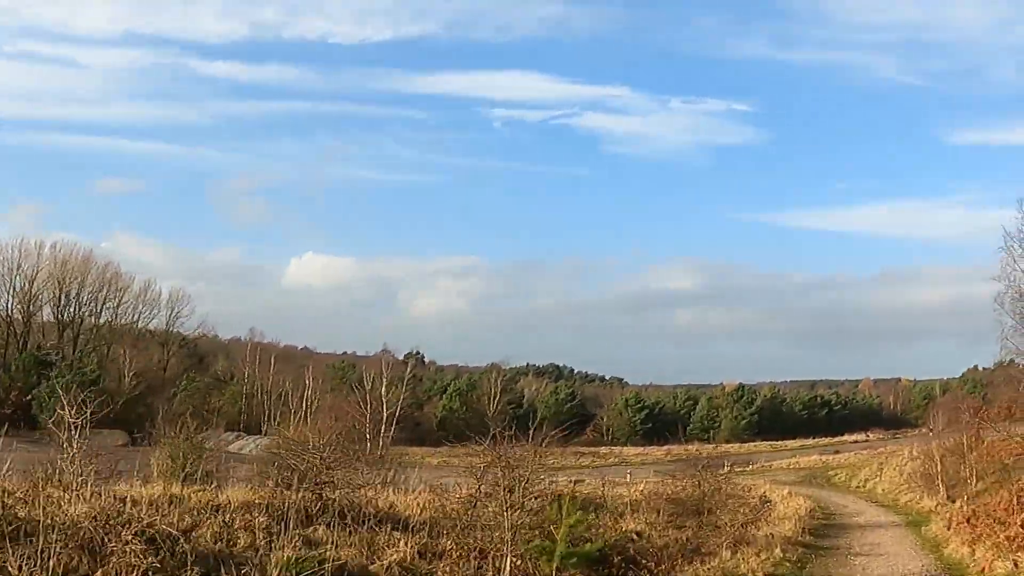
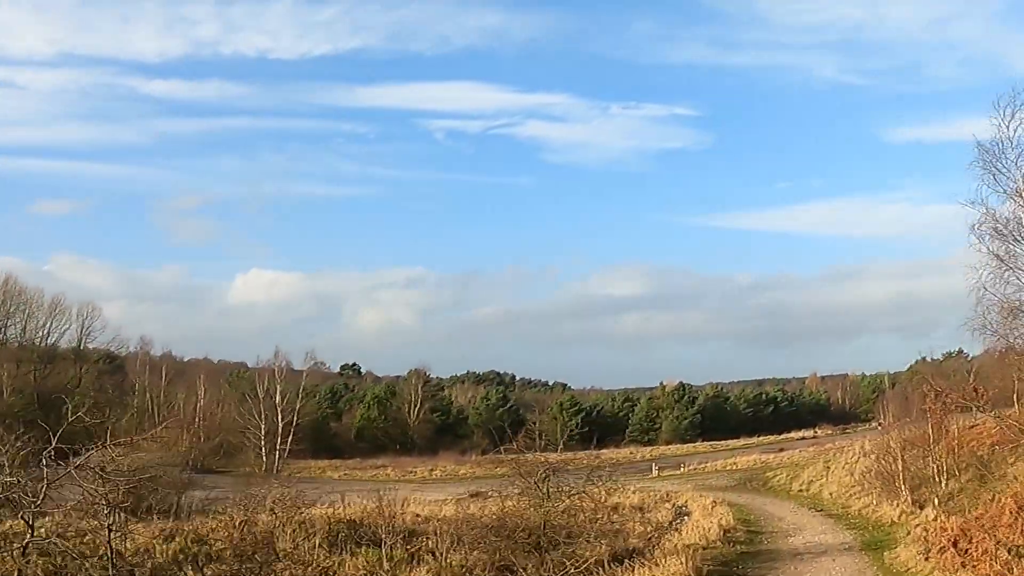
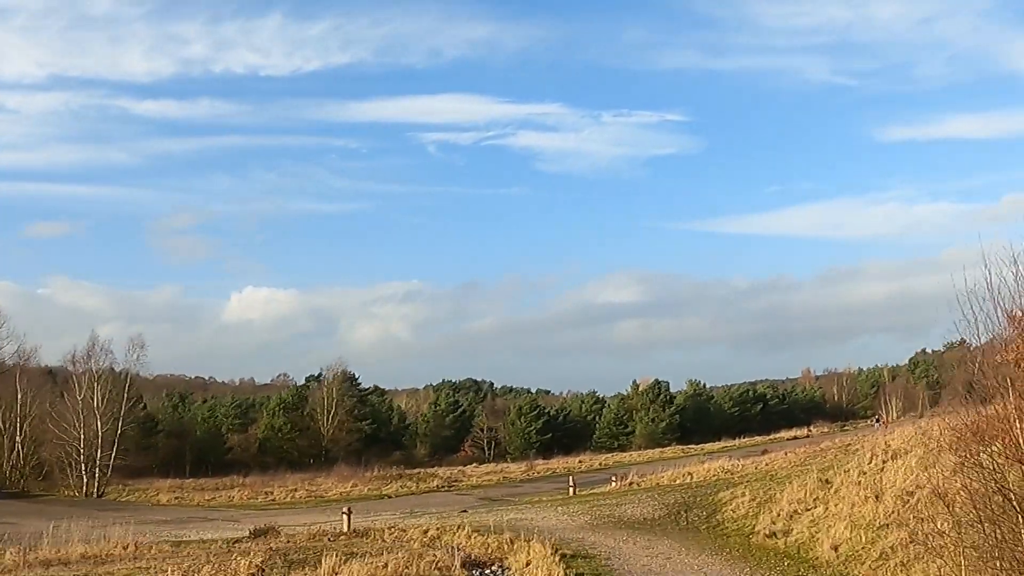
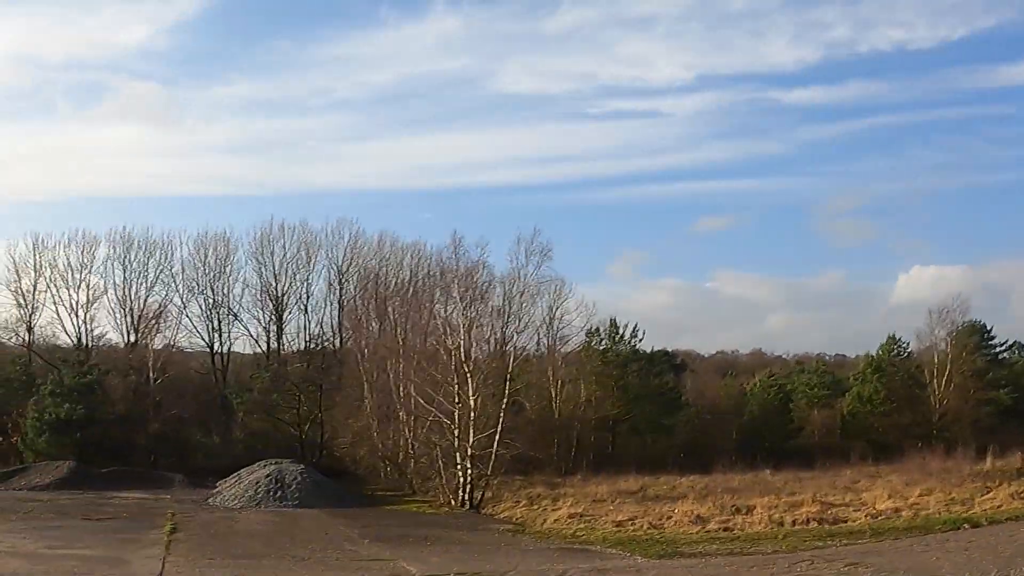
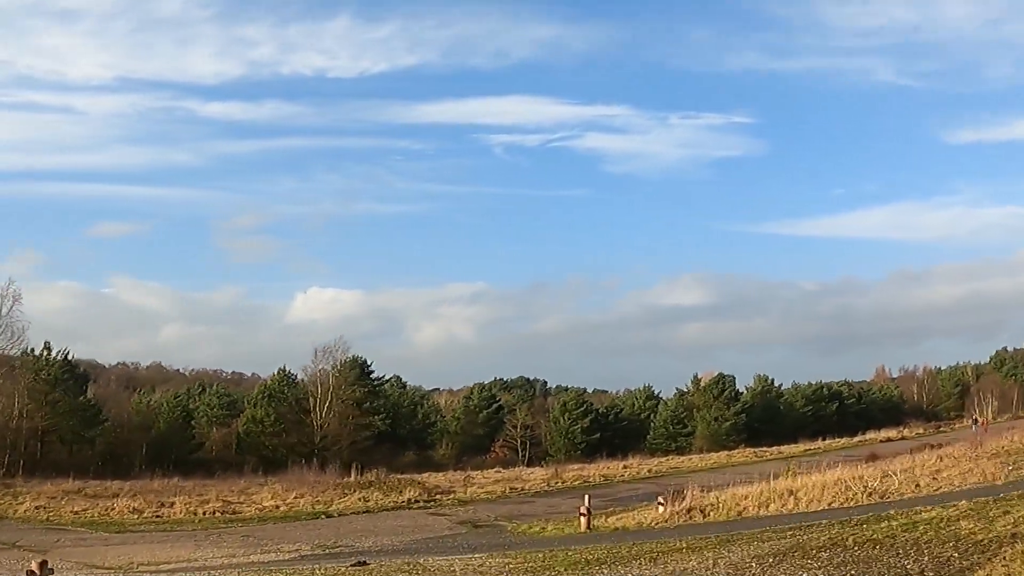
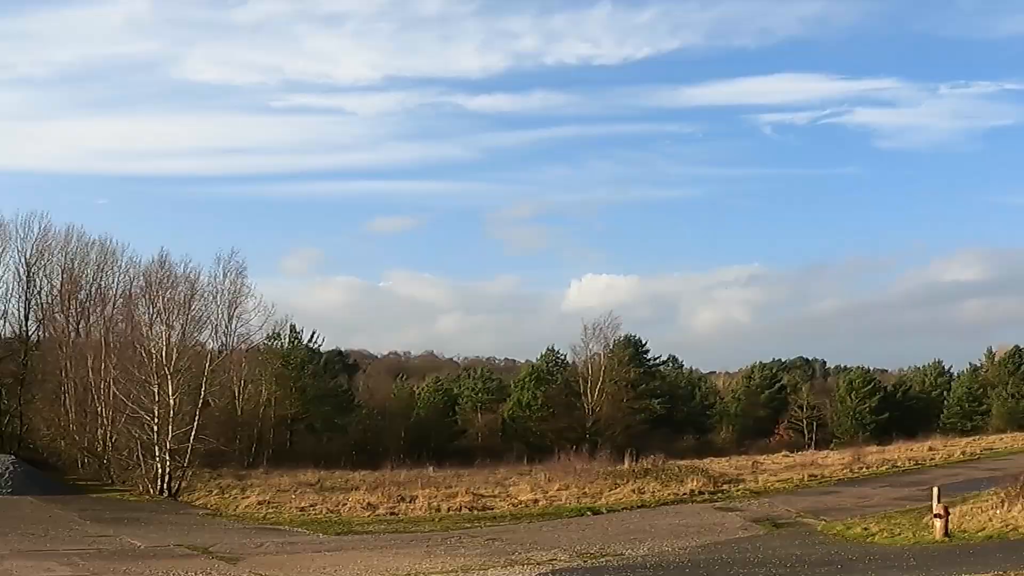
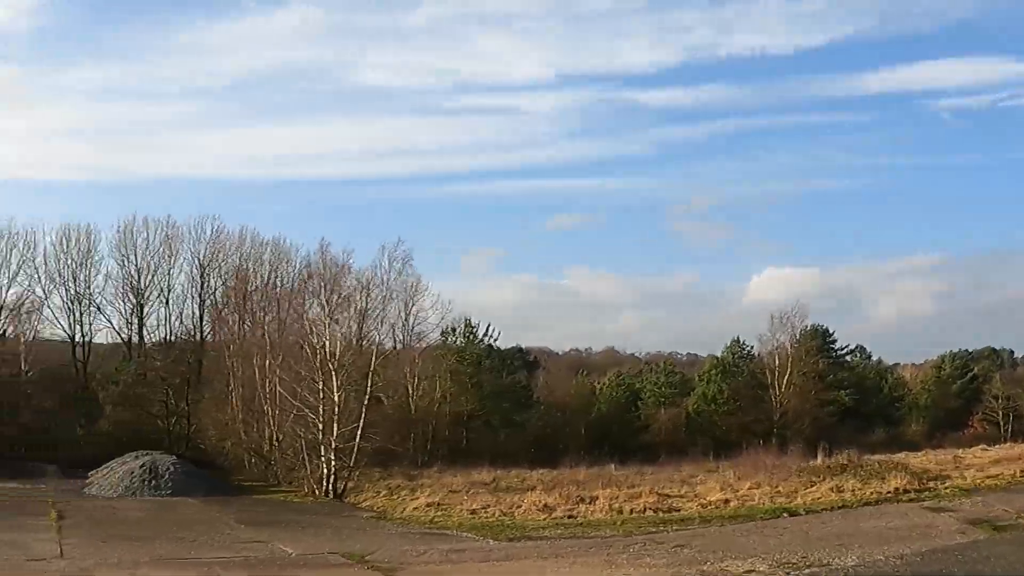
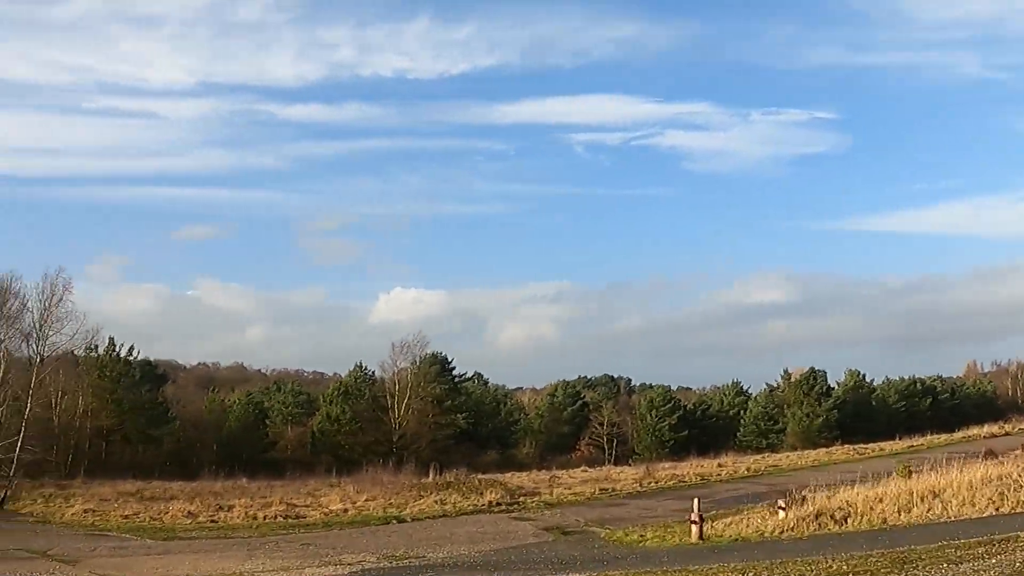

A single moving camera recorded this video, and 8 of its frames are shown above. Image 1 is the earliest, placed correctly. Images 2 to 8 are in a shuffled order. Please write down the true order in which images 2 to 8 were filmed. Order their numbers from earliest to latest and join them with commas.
2, 3, 5, 8, 6, 7, 4
